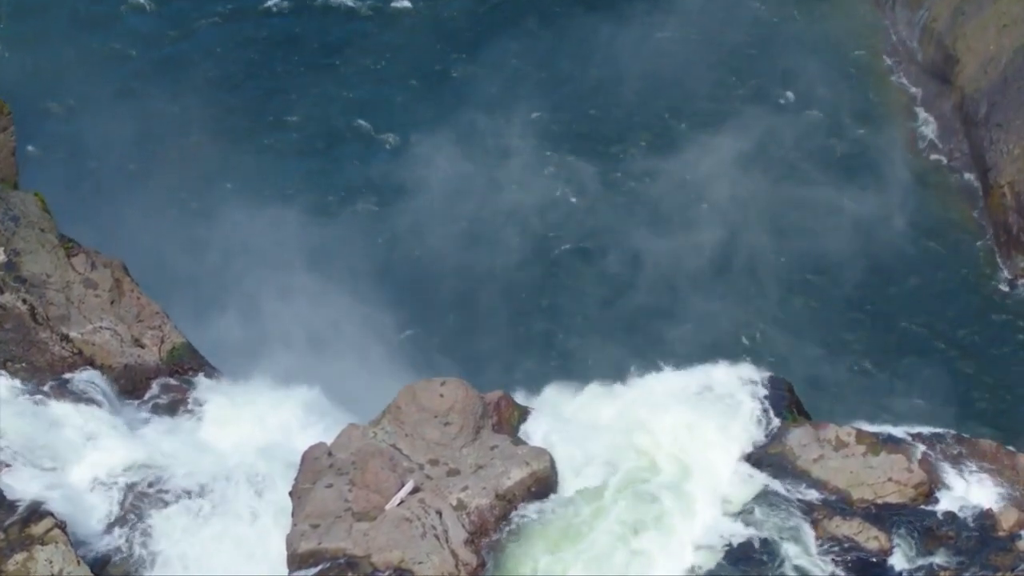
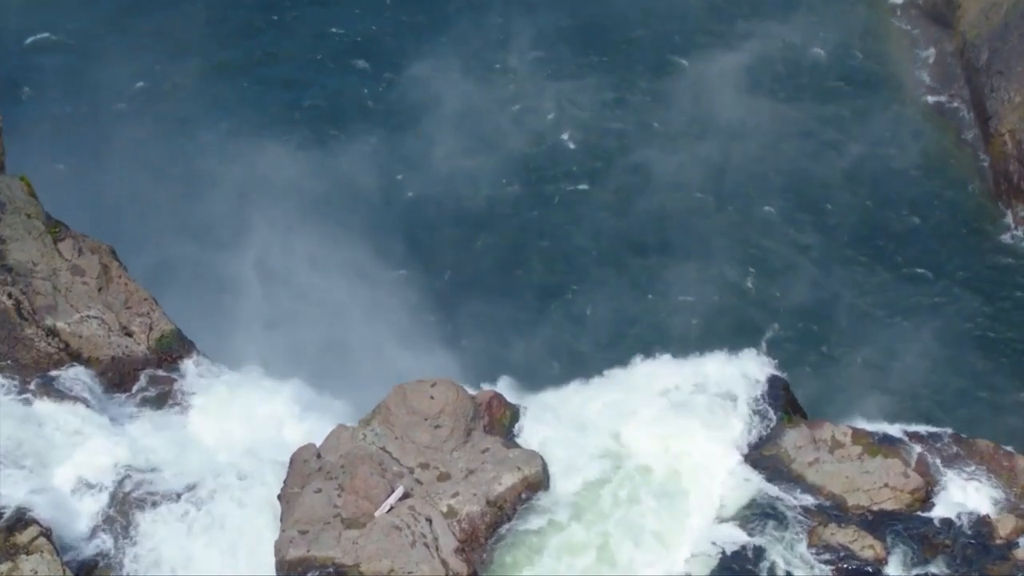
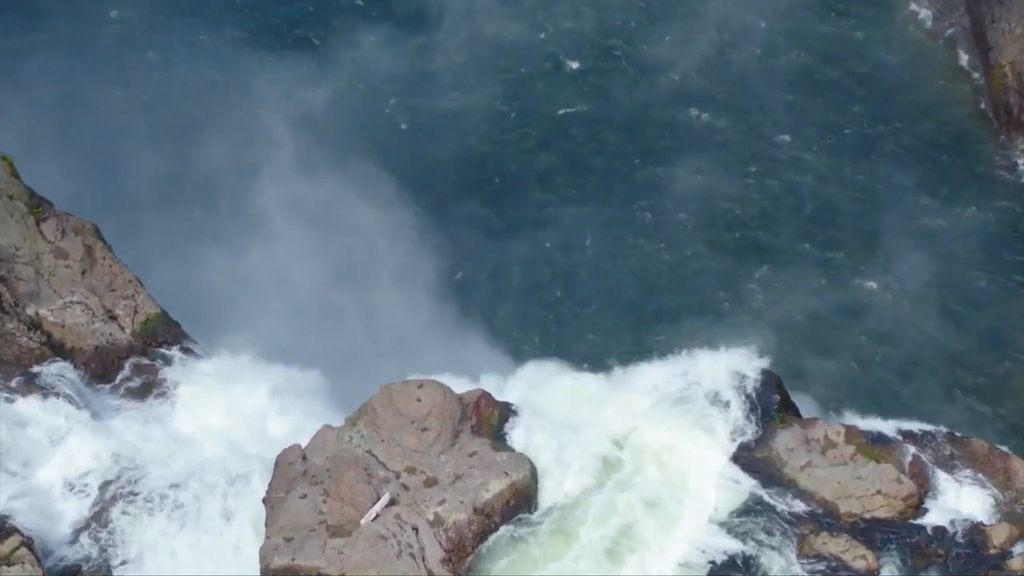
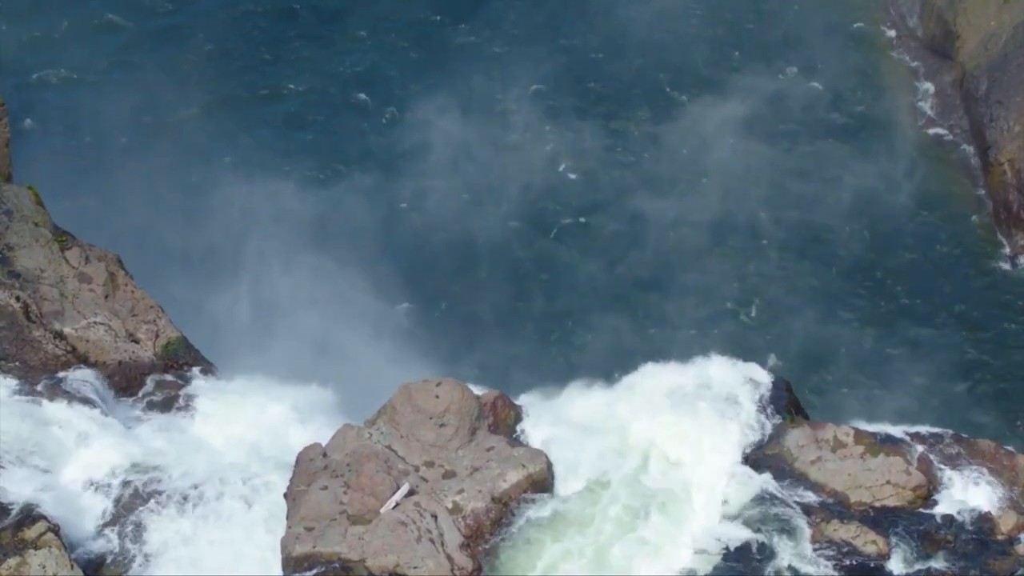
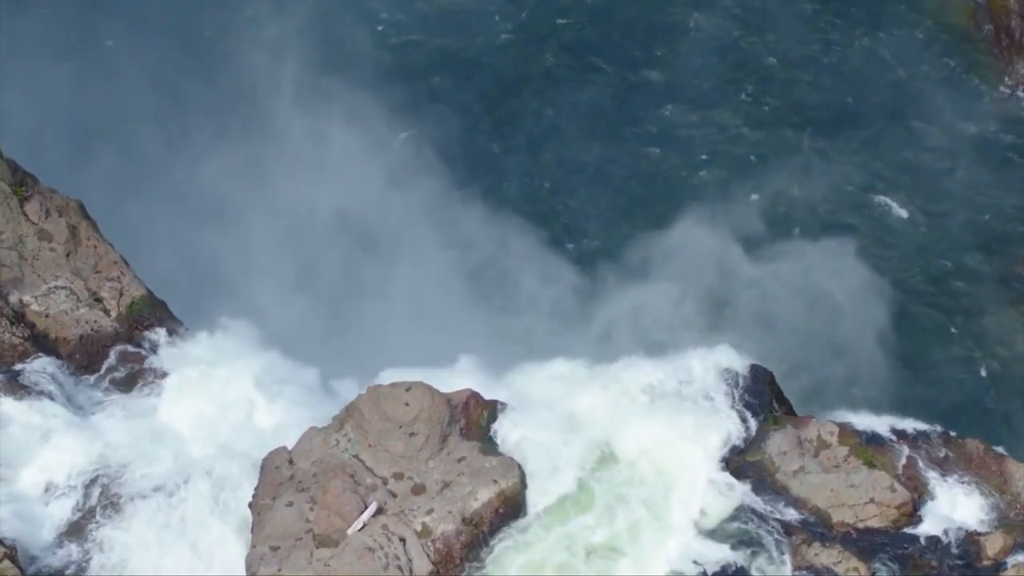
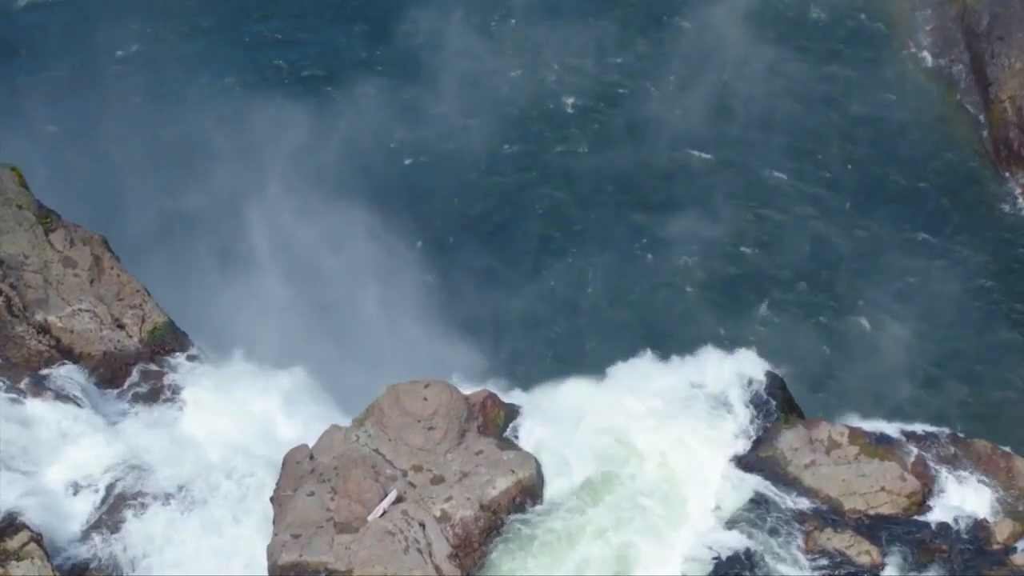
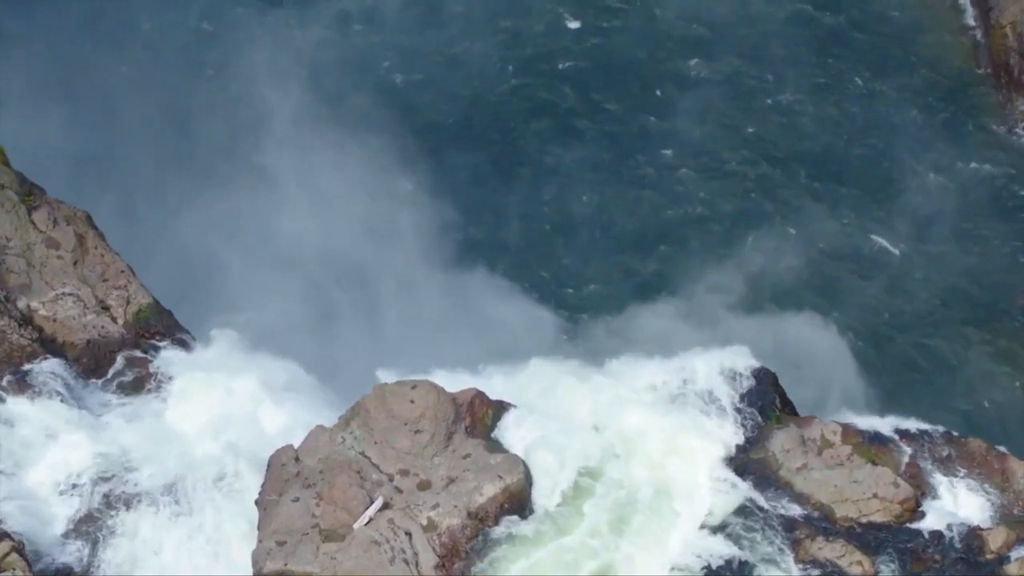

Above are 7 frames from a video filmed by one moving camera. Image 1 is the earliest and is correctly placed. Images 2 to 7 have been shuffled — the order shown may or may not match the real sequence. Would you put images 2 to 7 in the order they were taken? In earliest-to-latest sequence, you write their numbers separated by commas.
4, 2, 6, 3, 7, 5
